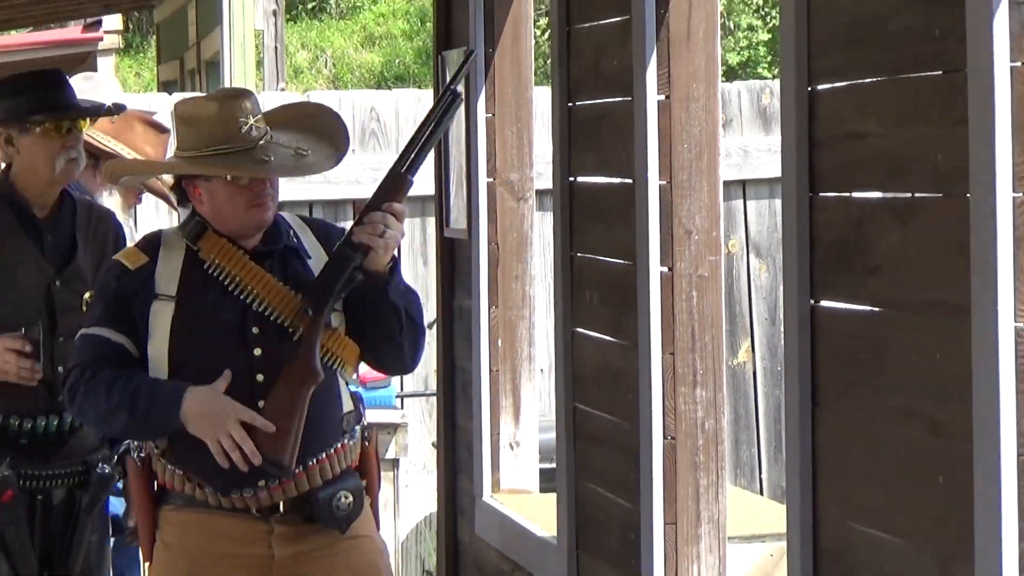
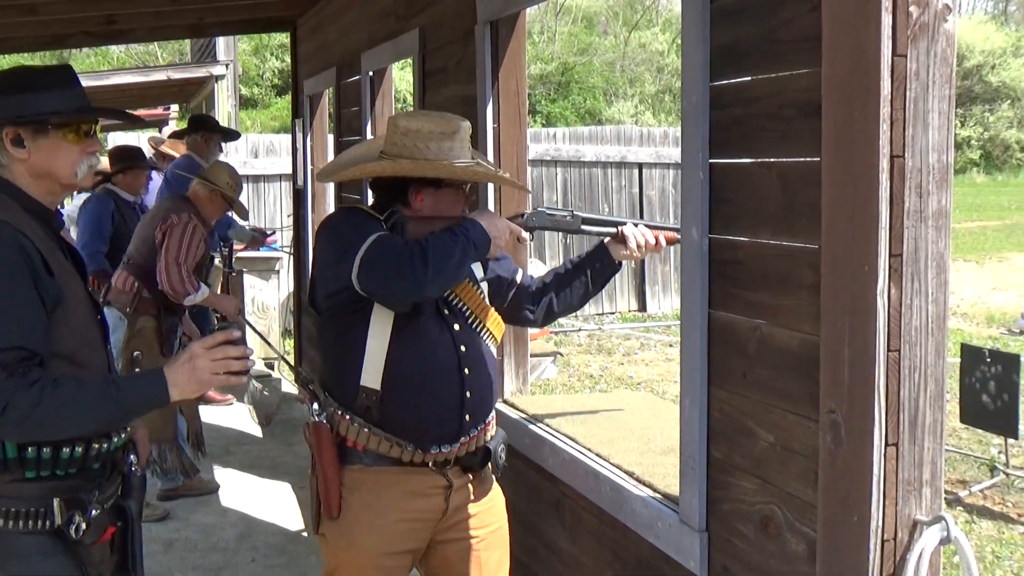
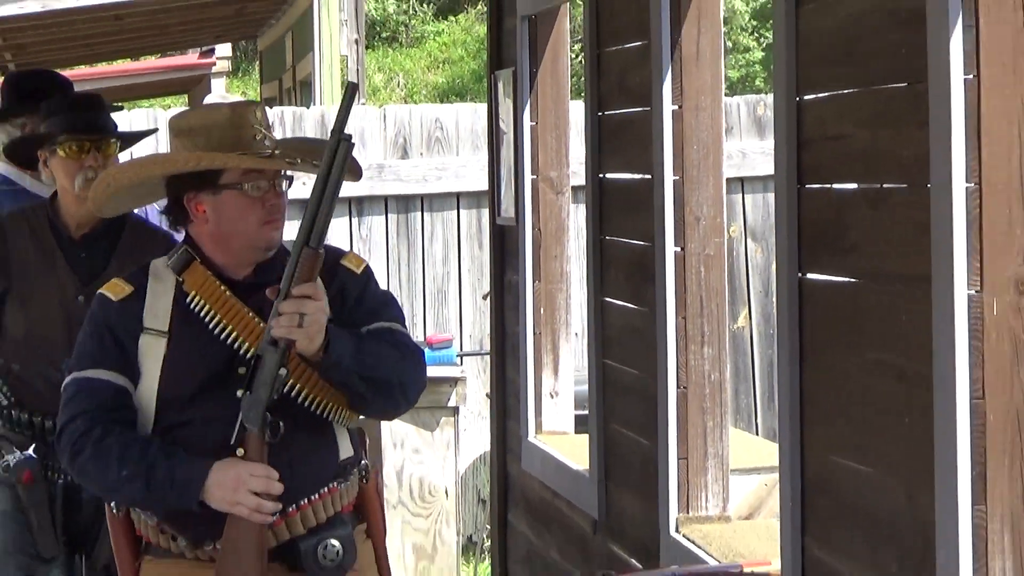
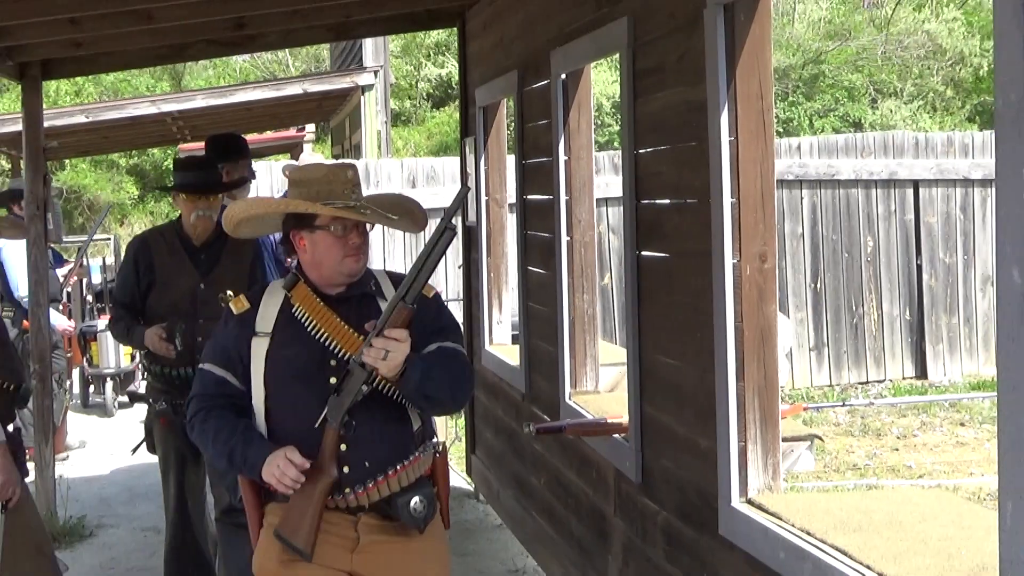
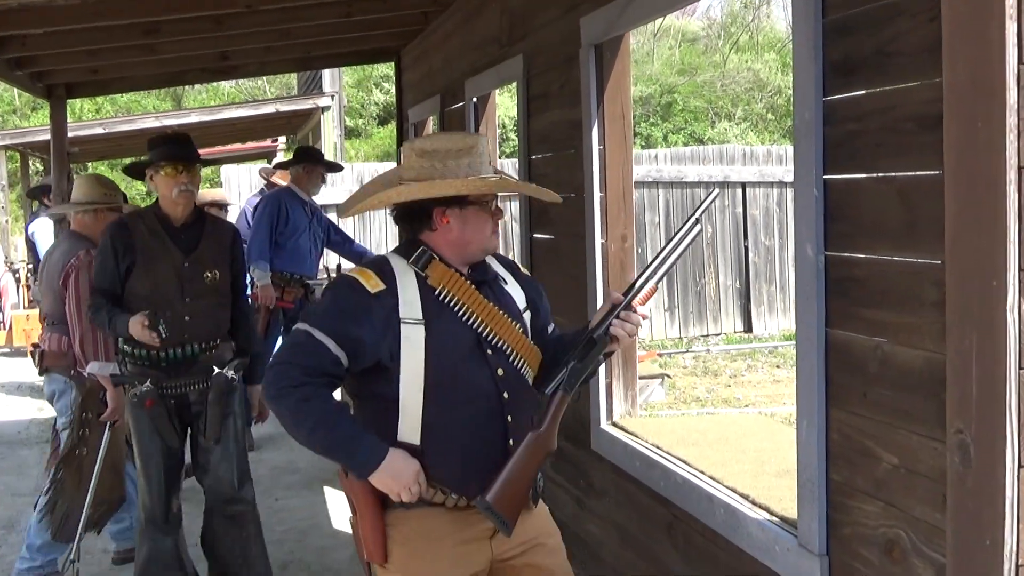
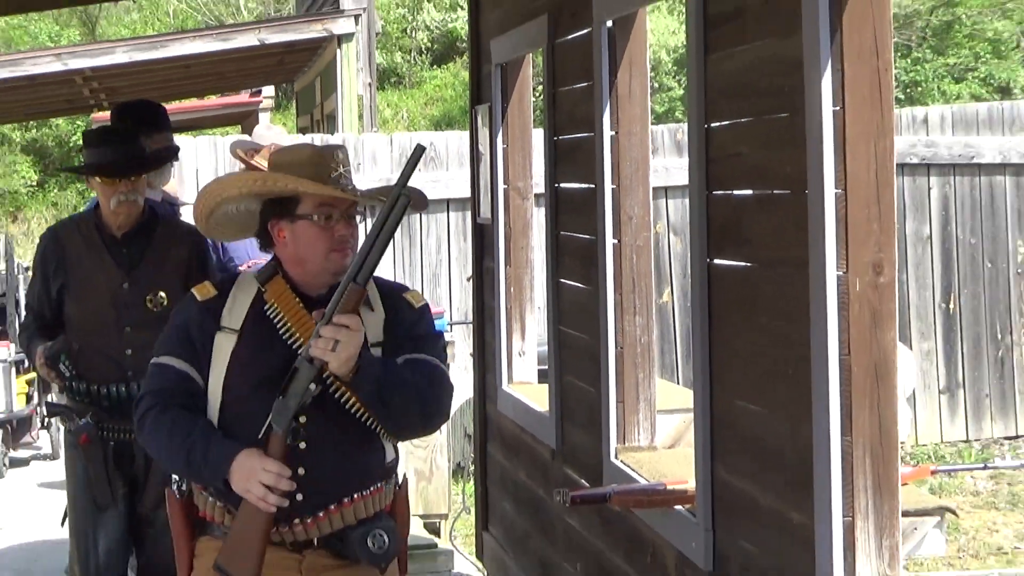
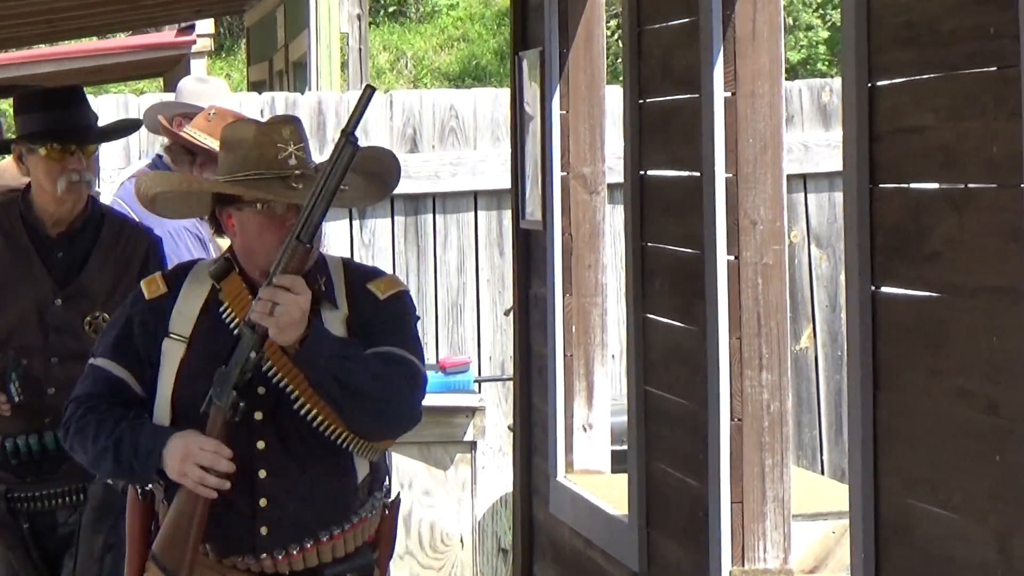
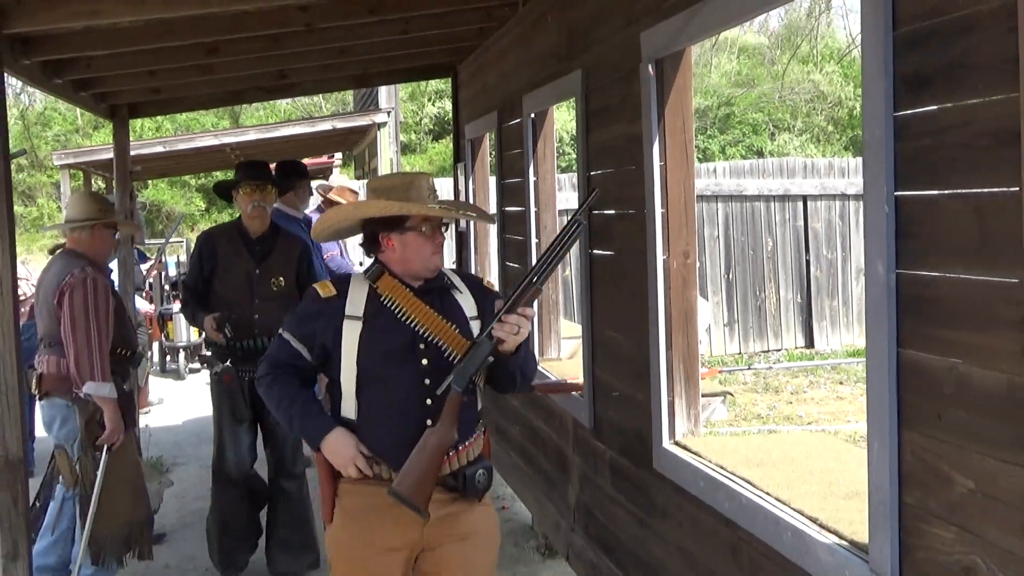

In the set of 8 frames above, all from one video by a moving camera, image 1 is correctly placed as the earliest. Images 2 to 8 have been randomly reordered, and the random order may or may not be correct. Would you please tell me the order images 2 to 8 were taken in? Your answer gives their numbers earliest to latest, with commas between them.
7, 3, 6, 4, 8, 5, 2
